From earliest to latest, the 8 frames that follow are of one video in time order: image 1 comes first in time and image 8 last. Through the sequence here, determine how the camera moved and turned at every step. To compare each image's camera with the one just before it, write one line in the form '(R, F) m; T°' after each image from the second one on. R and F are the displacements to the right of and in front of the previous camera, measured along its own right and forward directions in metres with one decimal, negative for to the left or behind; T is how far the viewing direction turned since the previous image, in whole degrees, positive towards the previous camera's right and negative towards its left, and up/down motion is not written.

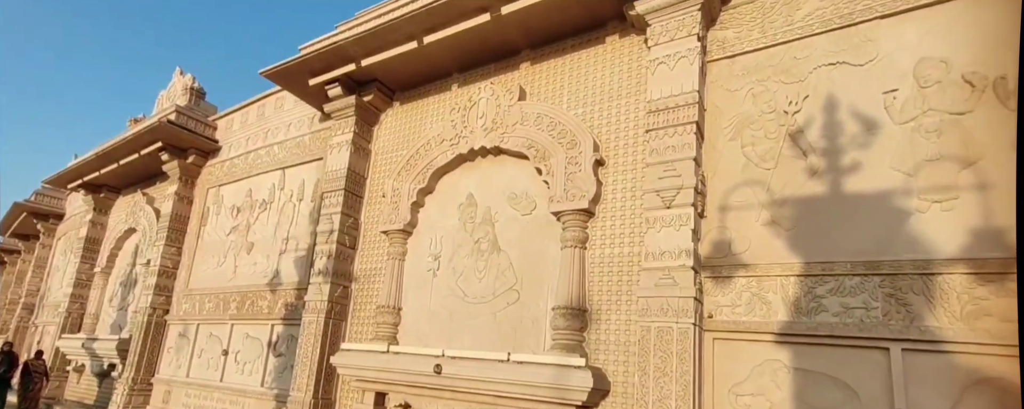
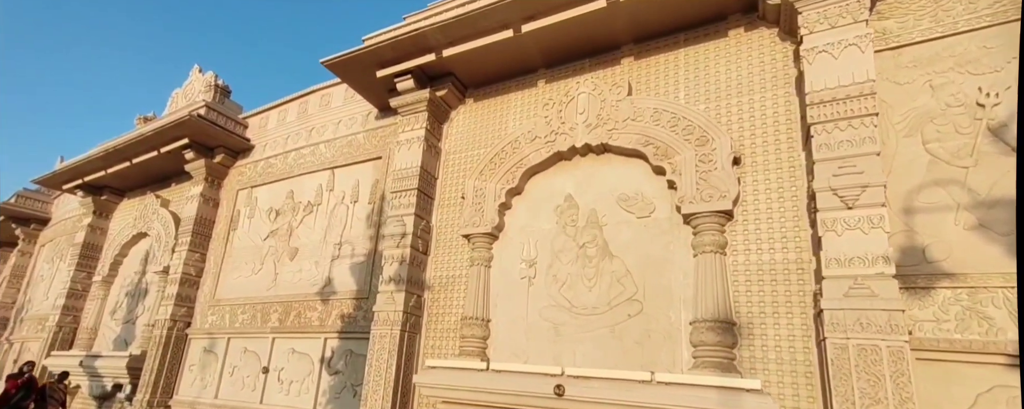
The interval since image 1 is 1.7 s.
(-0.8, +0.4) m; +1°
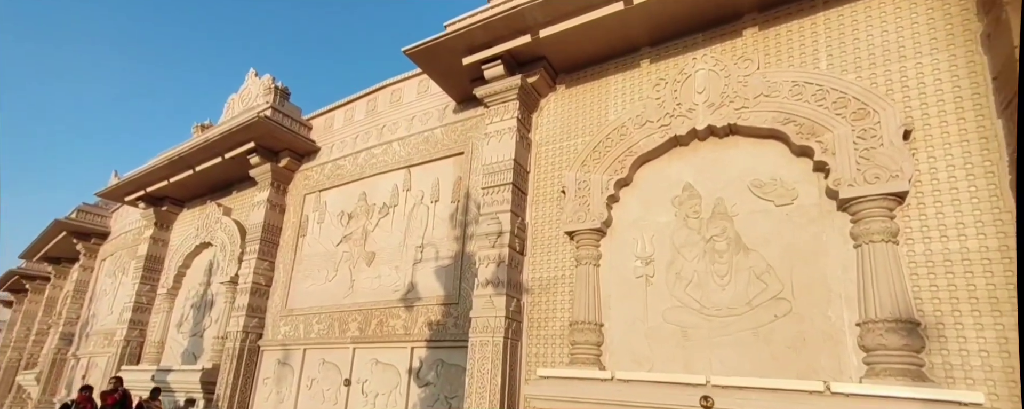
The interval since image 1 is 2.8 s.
(-0.5, +0.3) m; -3°
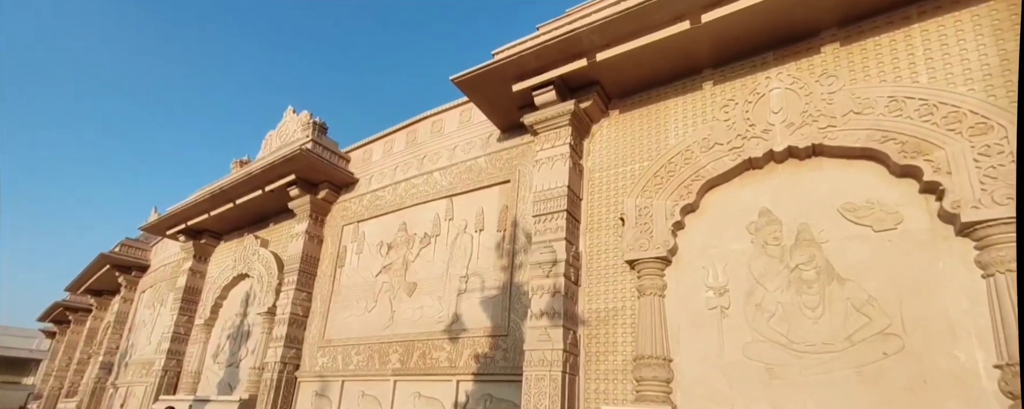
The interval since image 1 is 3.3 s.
(-0.2, +0.2) m; -3°
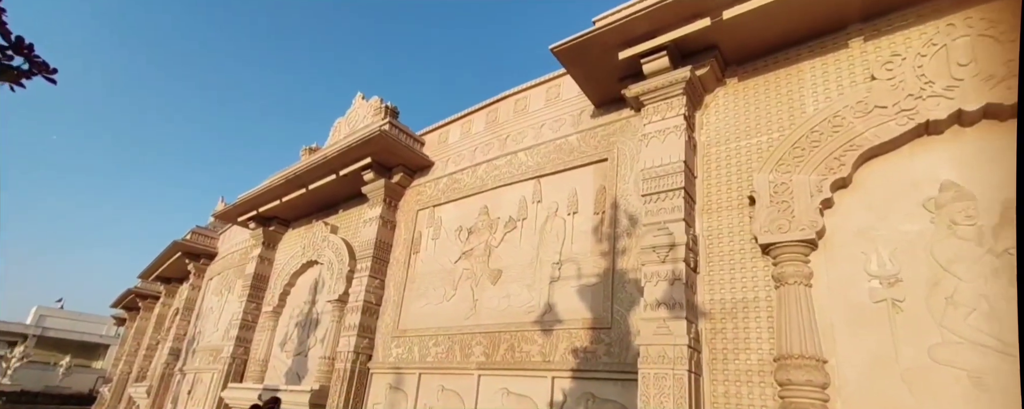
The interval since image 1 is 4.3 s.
(-0.4, +0.3) m; -4°
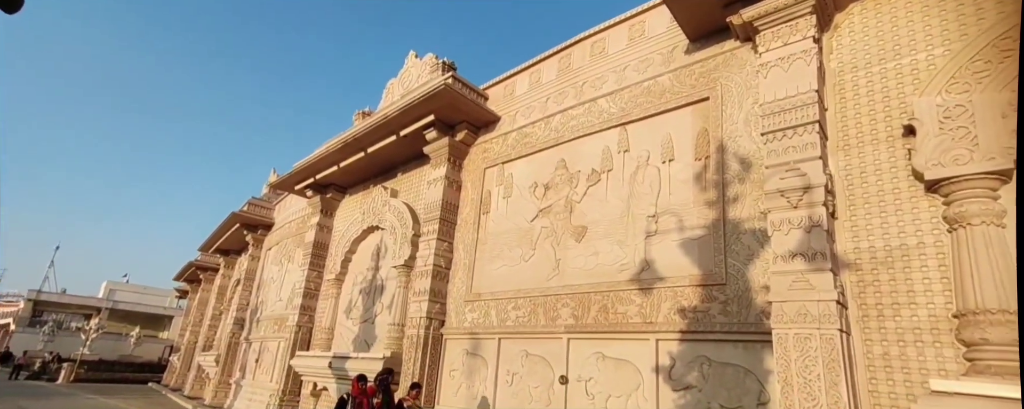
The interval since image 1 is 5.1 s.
(-0.4, +0.3) m; -4°
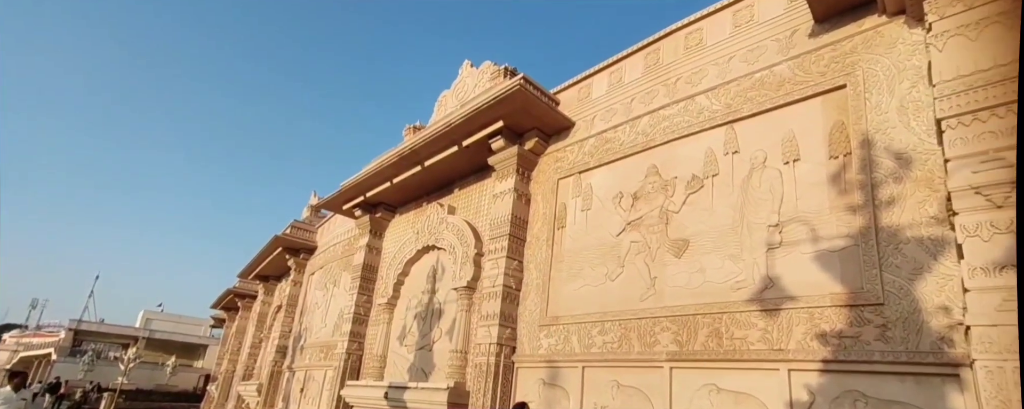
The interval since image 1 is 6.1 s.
(-0.4, +0.4) m; -3°
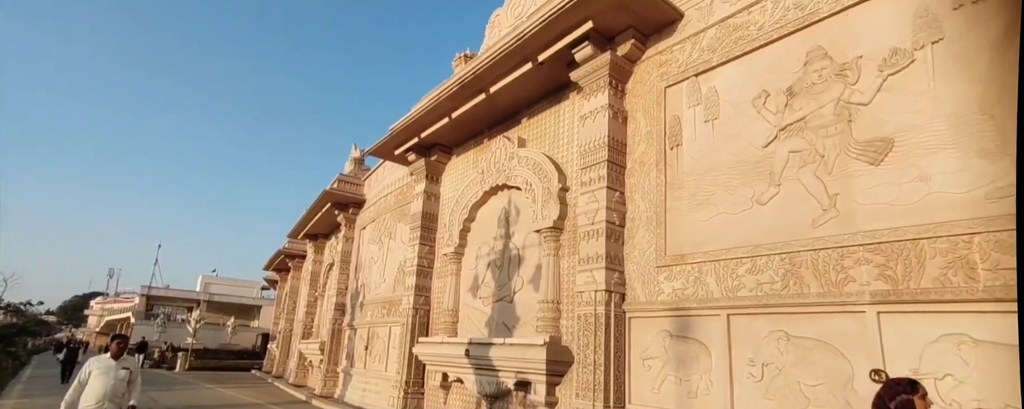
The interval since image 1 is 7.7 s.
(-0.5, +0.9) m; -4°
